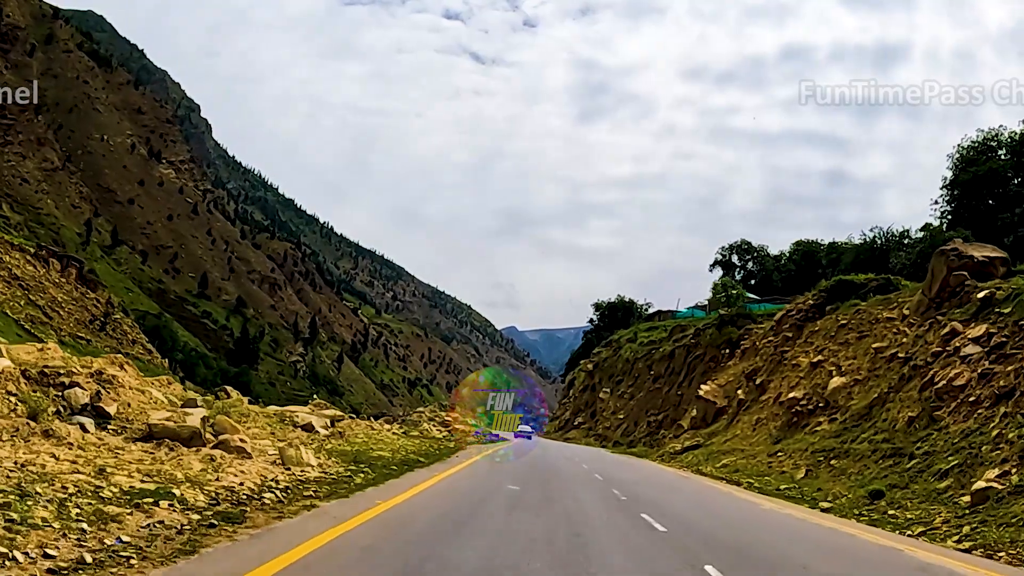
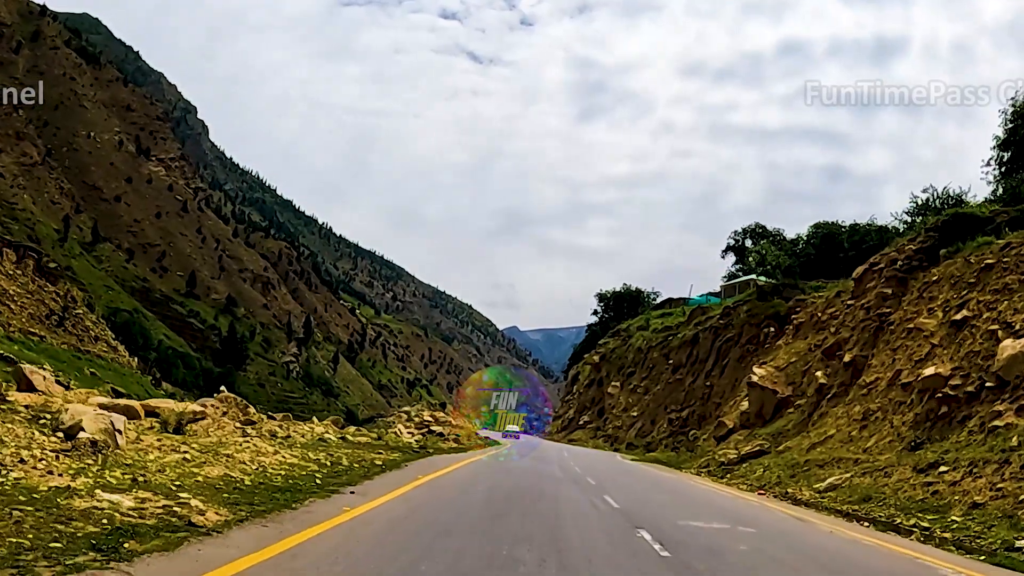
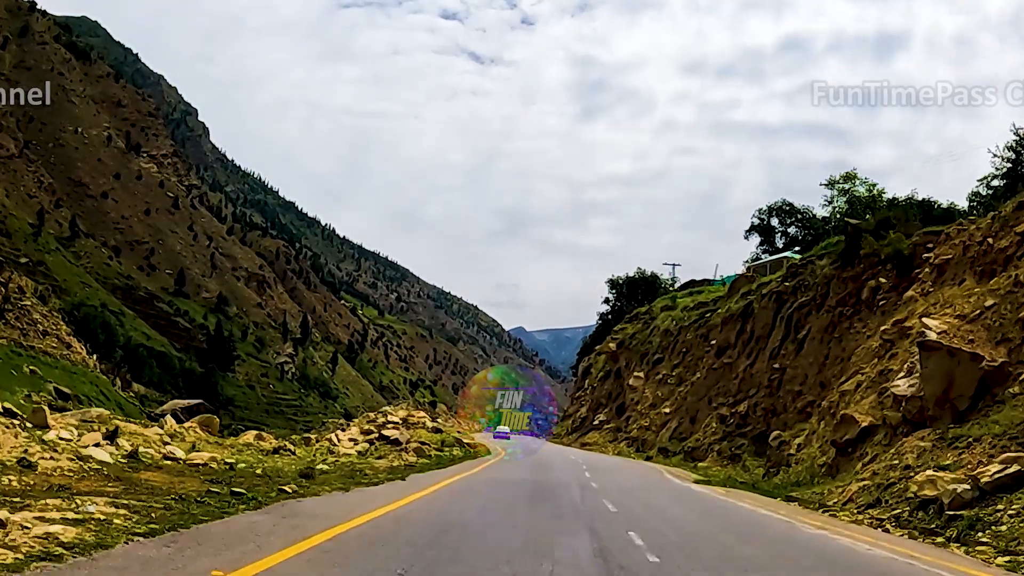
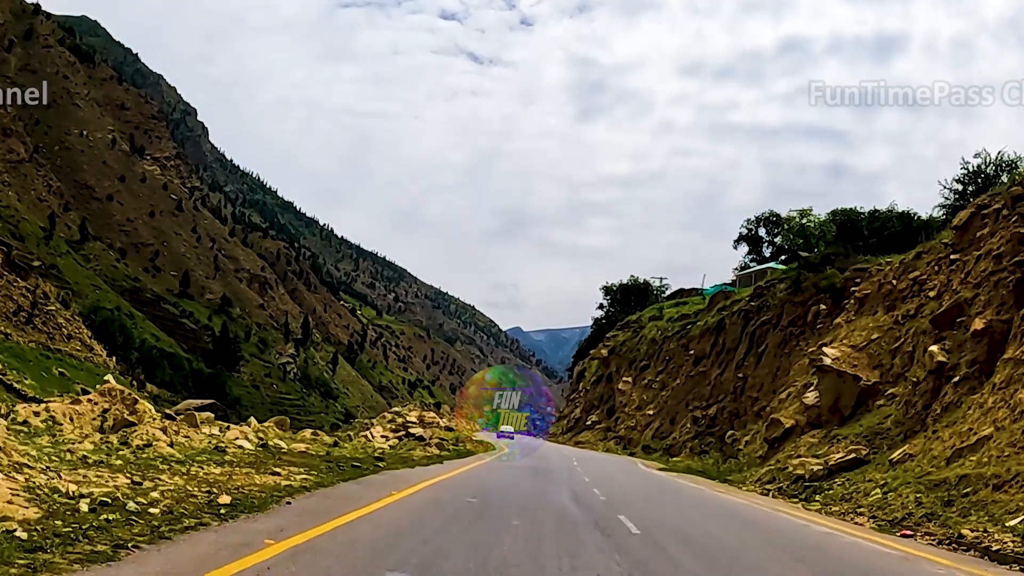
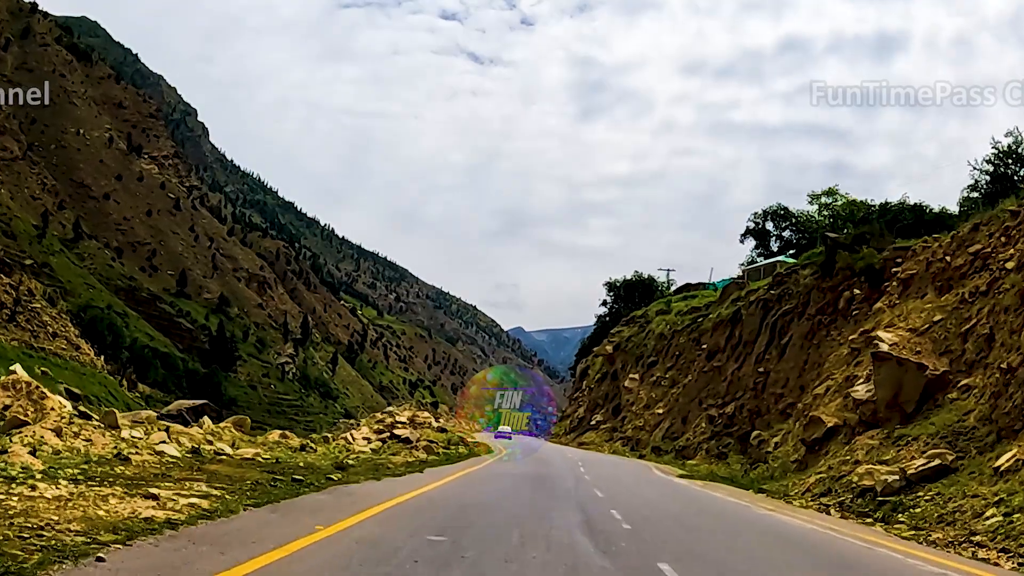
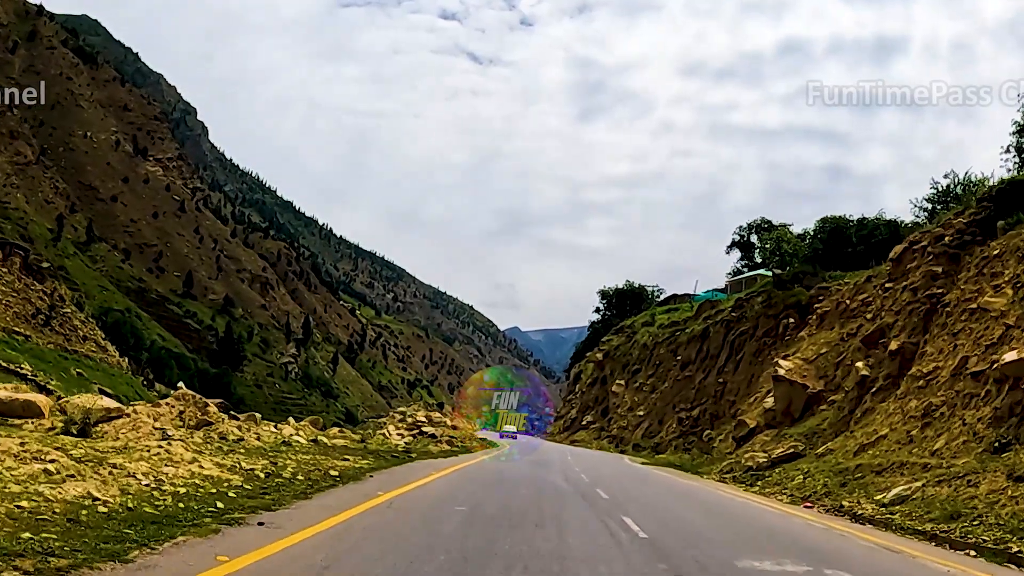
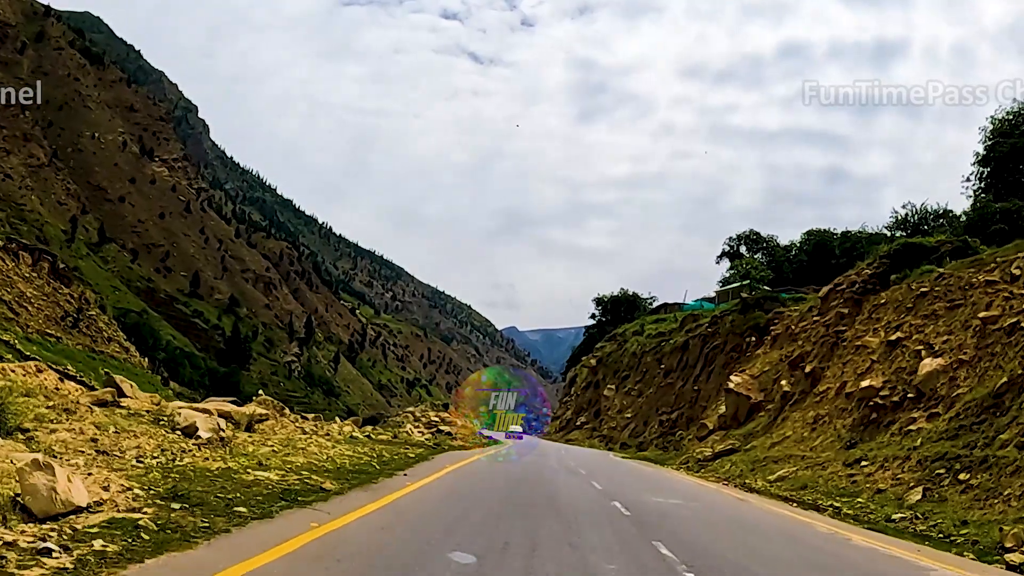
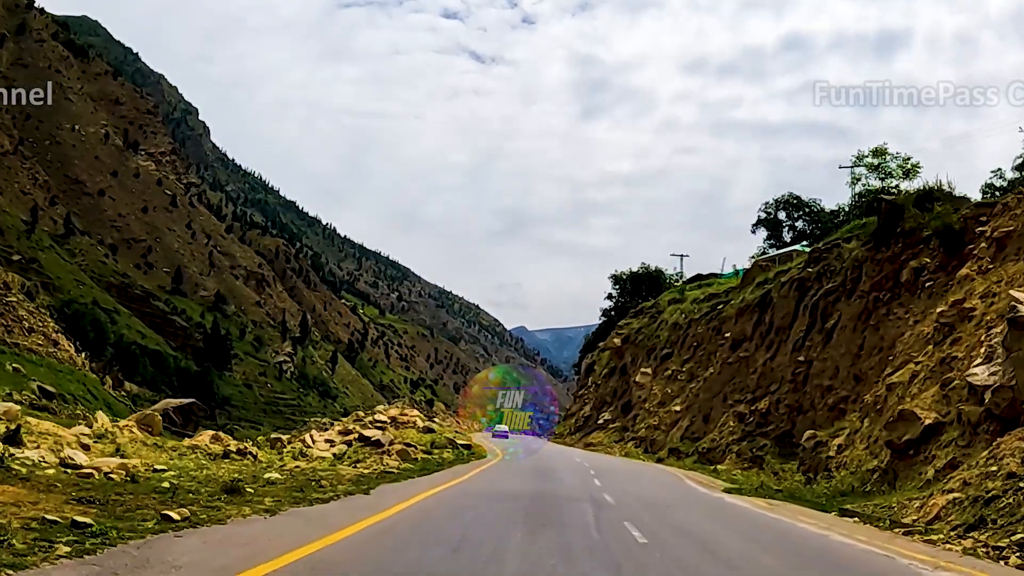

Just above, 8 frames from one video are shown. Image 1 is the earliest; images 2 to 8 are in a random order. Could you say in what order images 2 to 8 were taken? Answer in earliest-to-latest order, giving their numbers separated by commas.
7, 2, 6, 4, 5, 3, 8
